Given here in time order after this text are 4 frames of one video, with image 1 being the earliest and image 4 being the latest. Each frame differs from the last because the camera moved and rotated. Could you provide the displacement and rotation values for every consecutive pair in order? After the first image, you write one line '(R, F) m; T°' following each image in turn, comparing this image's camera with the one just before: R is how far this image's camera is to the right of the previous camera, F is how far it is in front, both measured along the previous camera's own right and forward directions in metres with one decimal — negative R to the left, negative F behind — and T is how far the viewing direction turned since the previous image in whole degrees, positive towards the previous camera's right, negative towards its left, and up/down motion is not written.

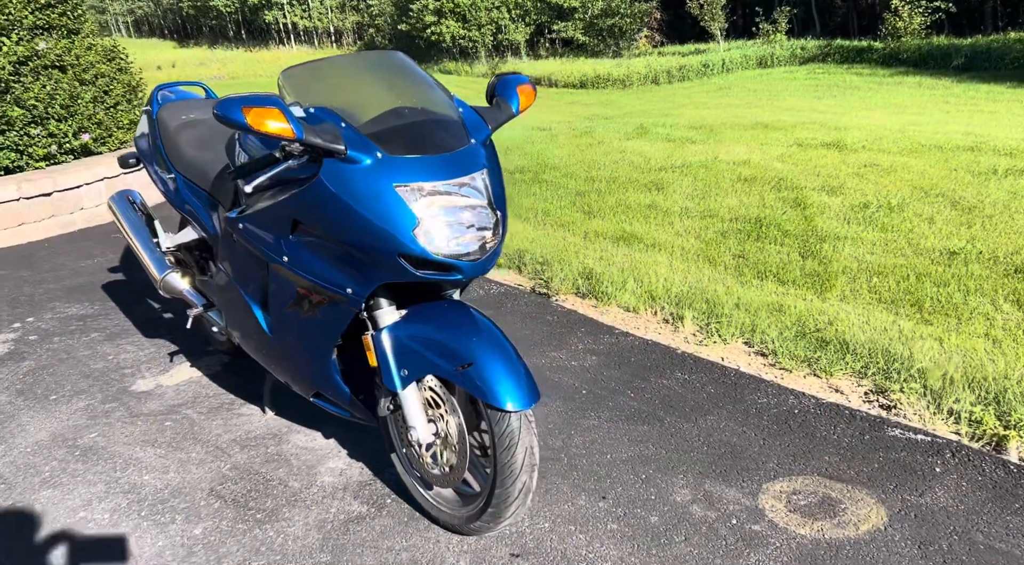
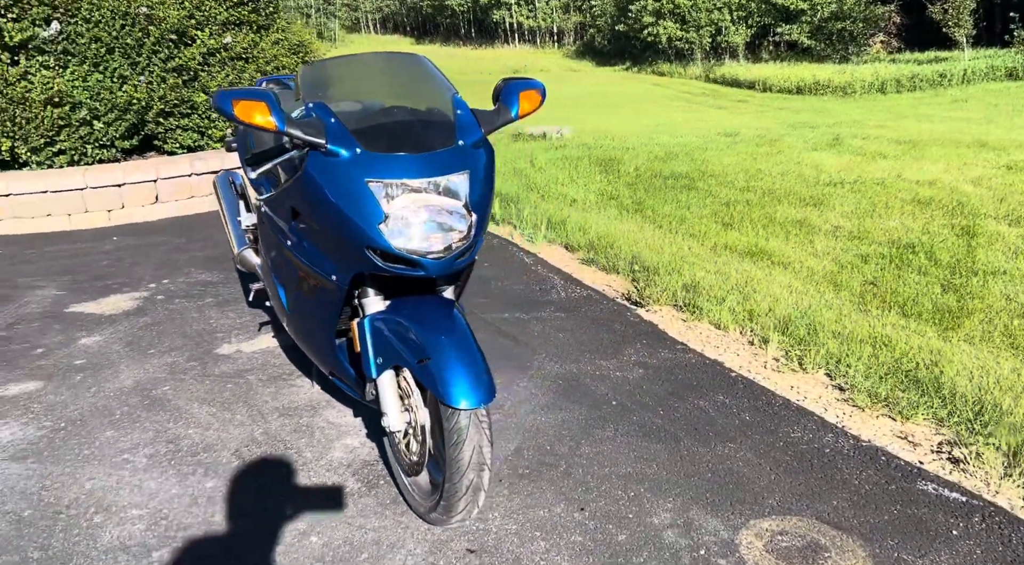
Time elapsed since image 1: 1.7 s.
(+0.8, 0.0) m; -14°
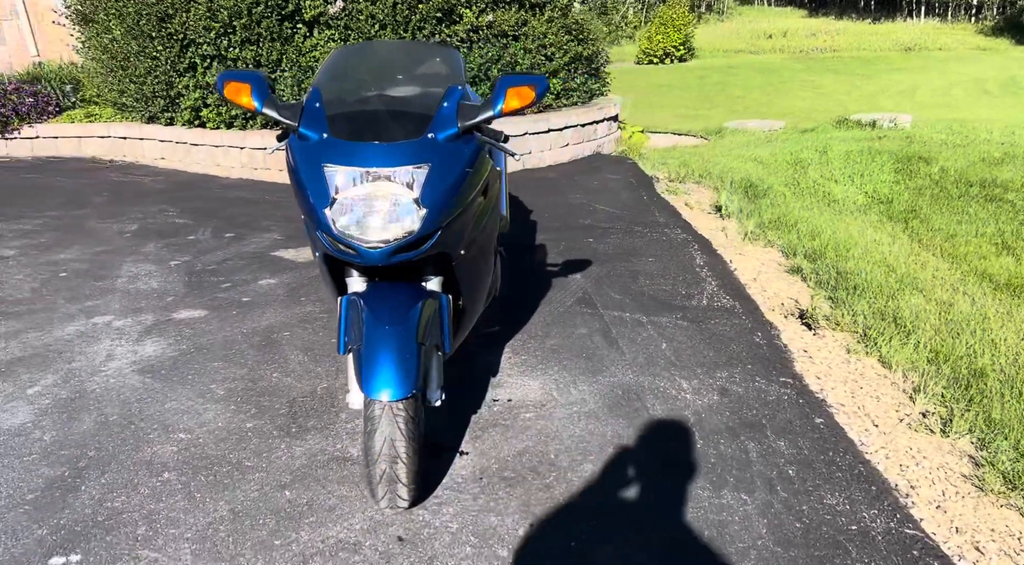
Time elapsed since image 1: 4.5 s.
(+1.4, +0.4) m; -24°
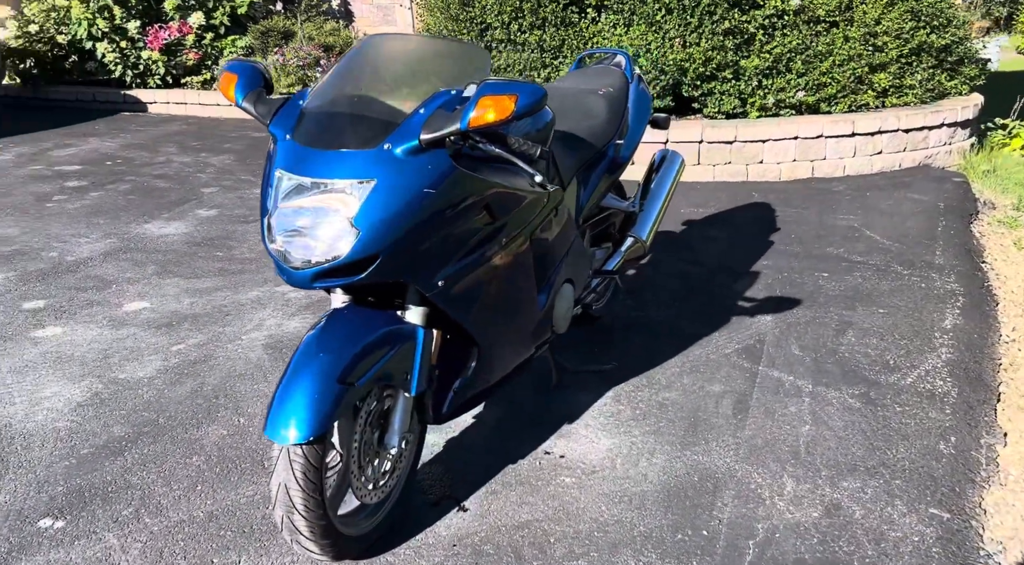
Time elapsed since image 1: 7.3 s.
(+1.3, +0.9) m; -26°
